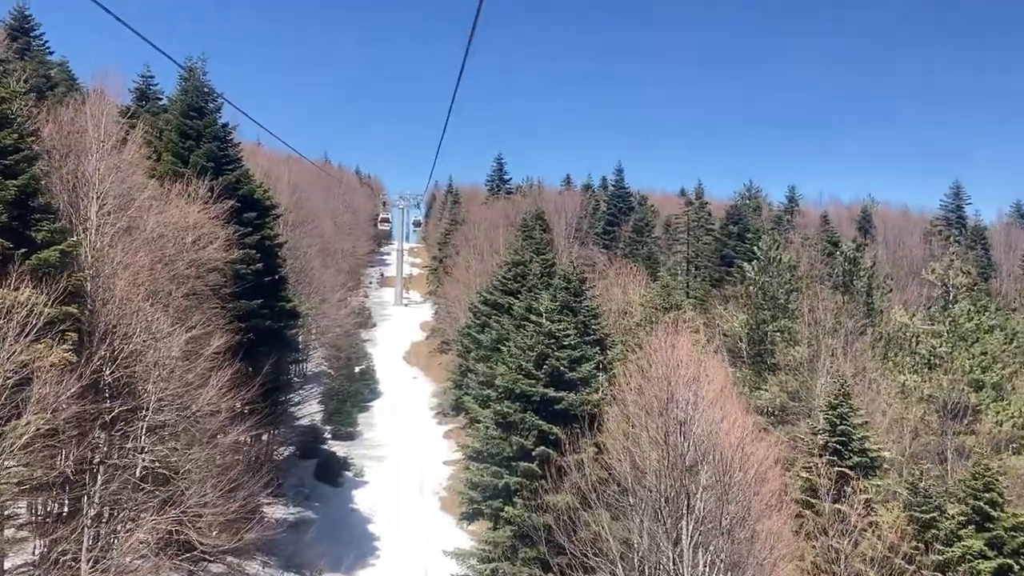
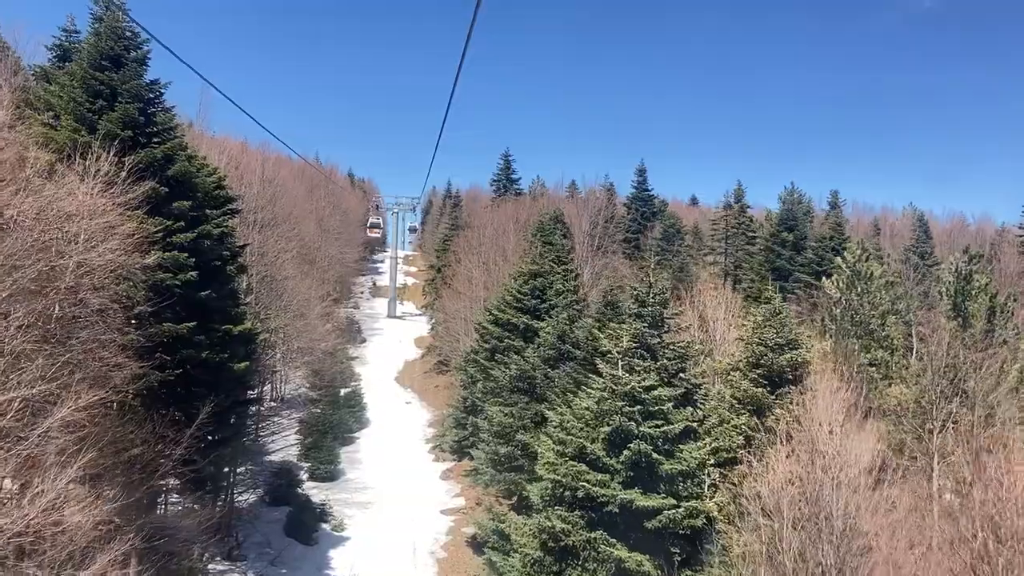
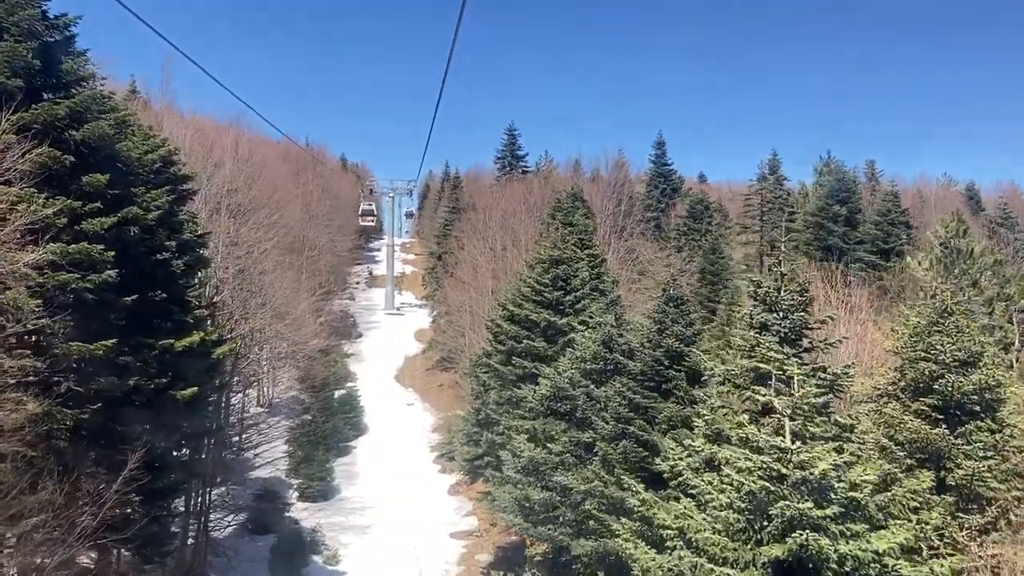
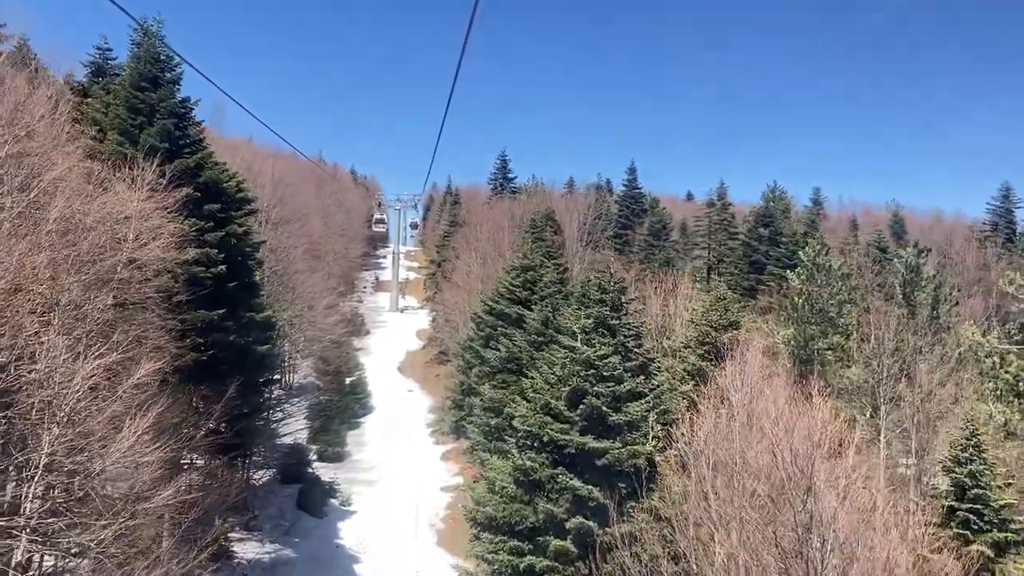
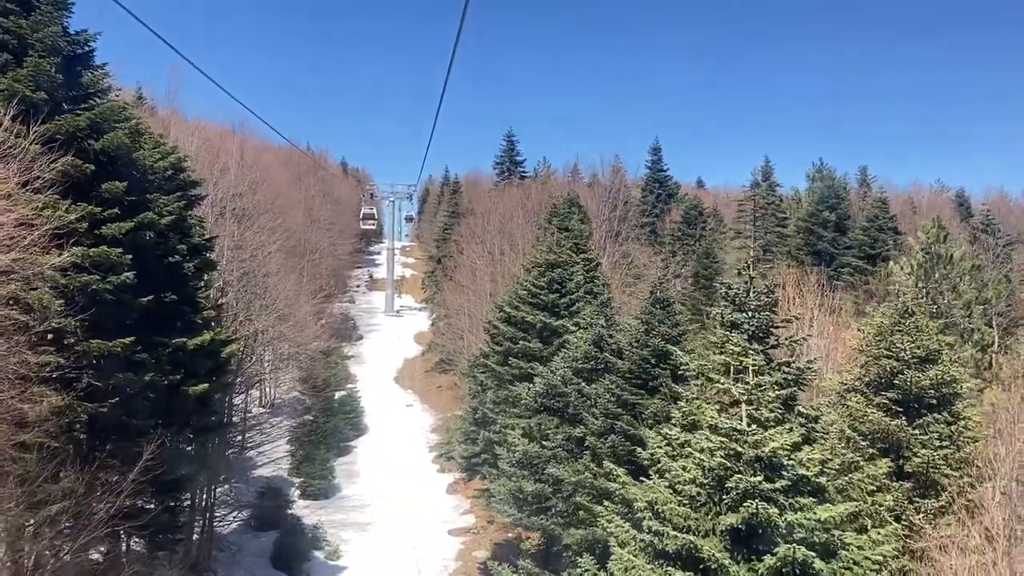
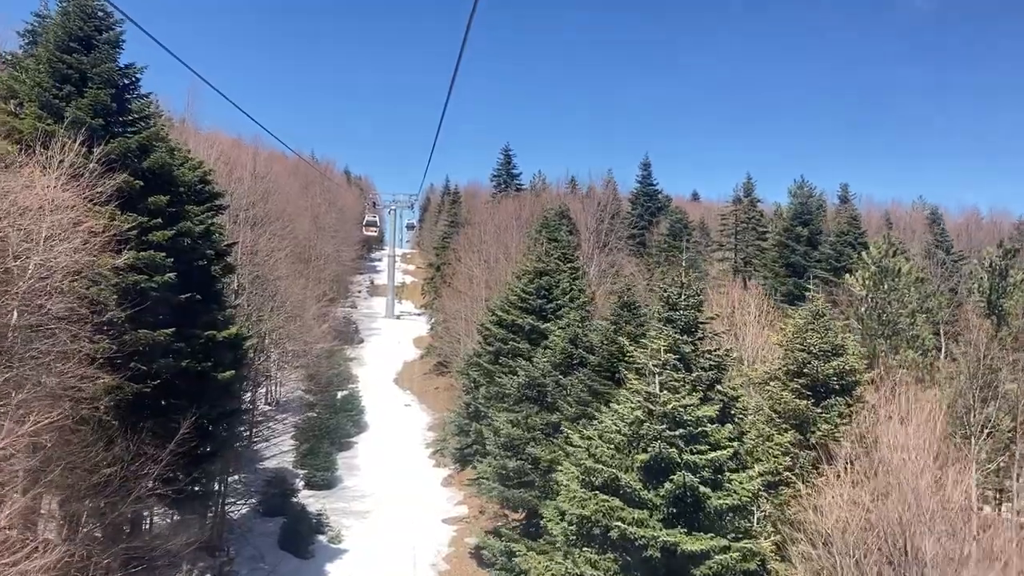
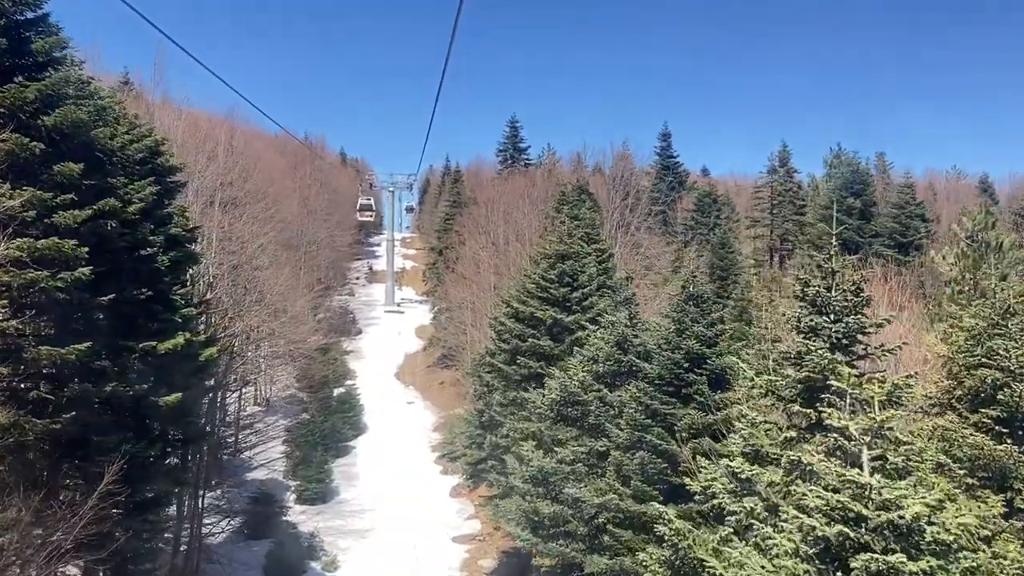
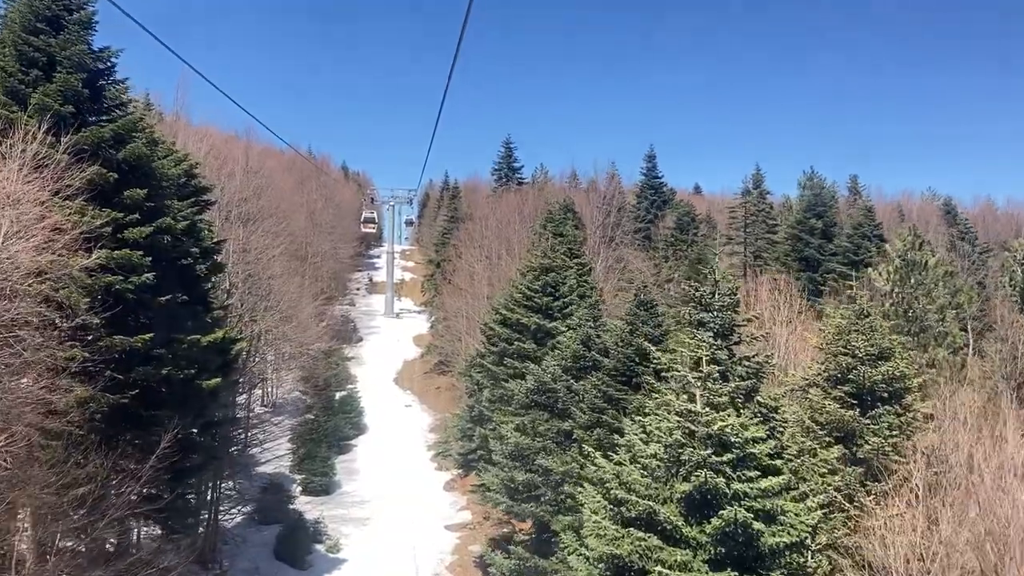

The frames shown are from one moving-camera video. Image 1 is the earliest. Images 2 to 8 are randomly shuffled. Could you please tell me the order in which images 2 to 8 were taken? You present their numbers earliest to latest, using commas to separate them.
4, 2, 6, 8, 5, 3, 7
